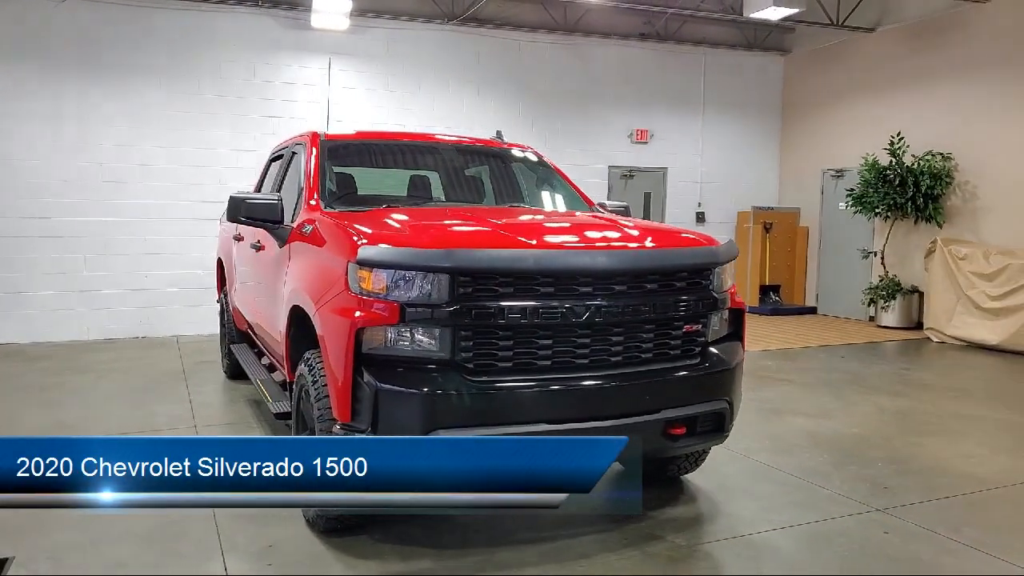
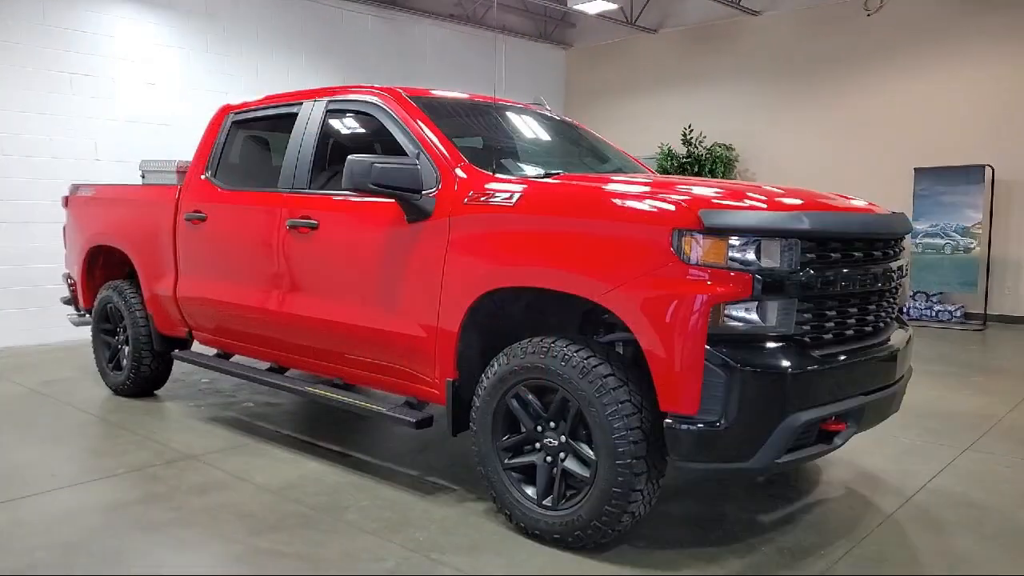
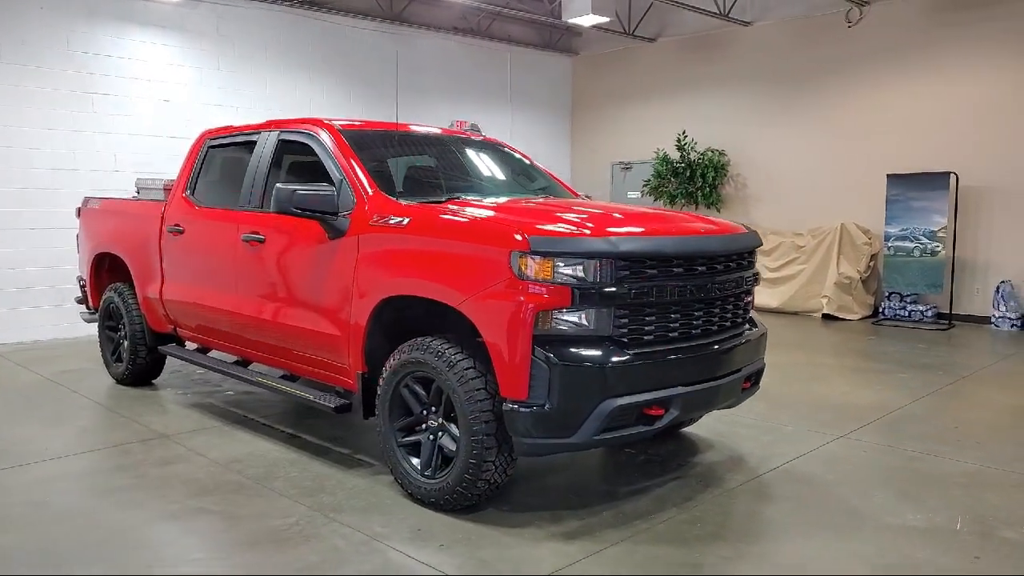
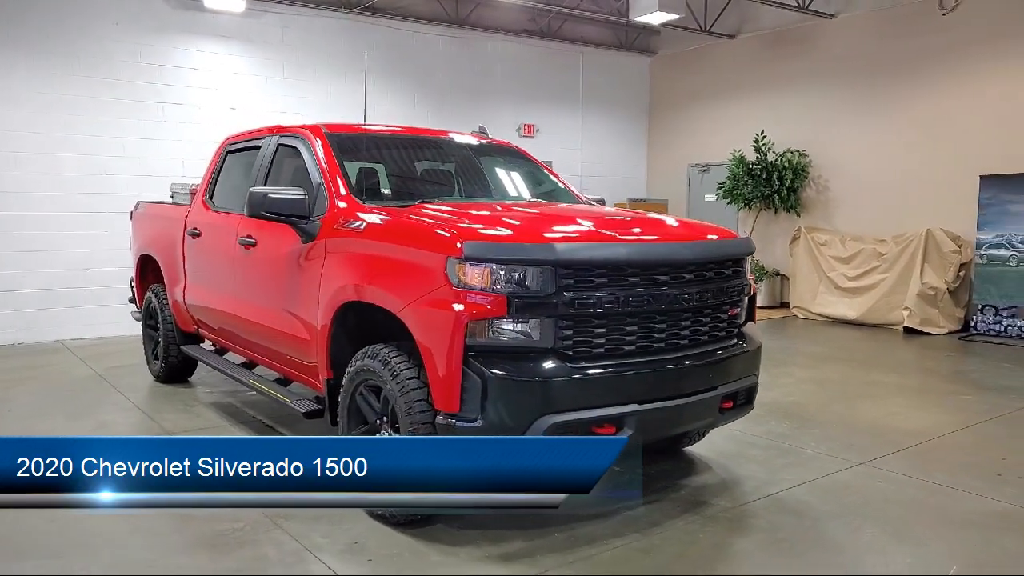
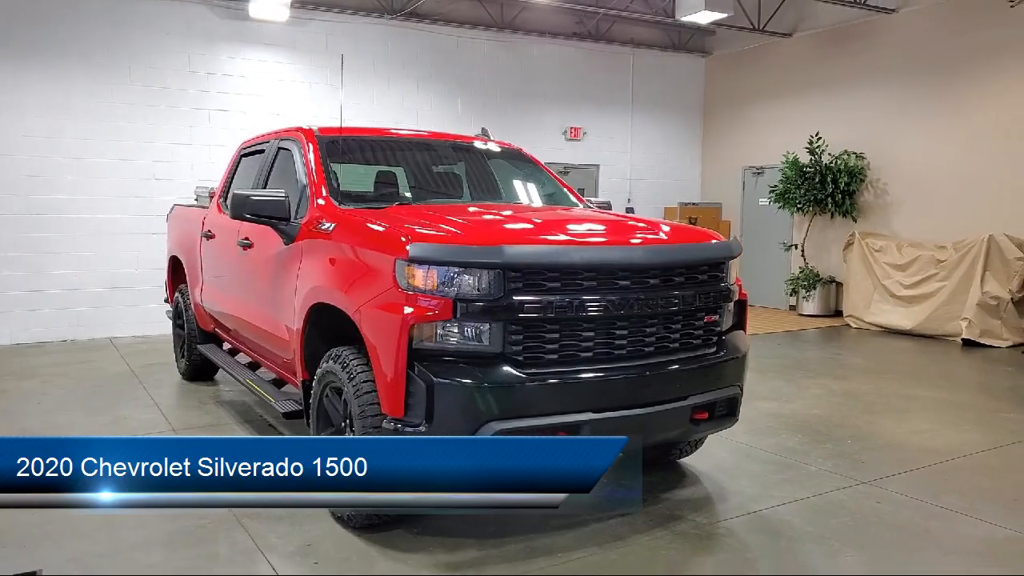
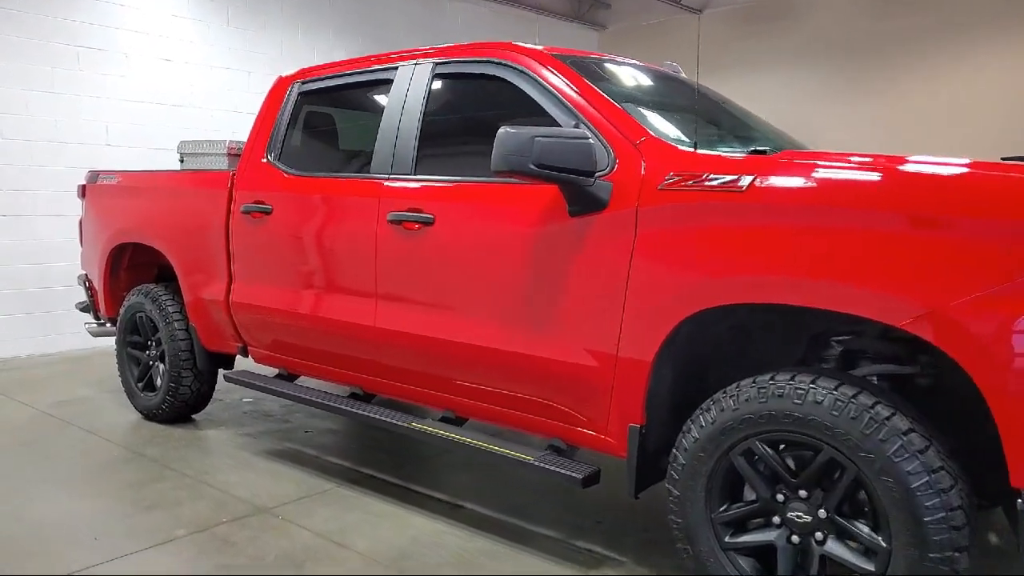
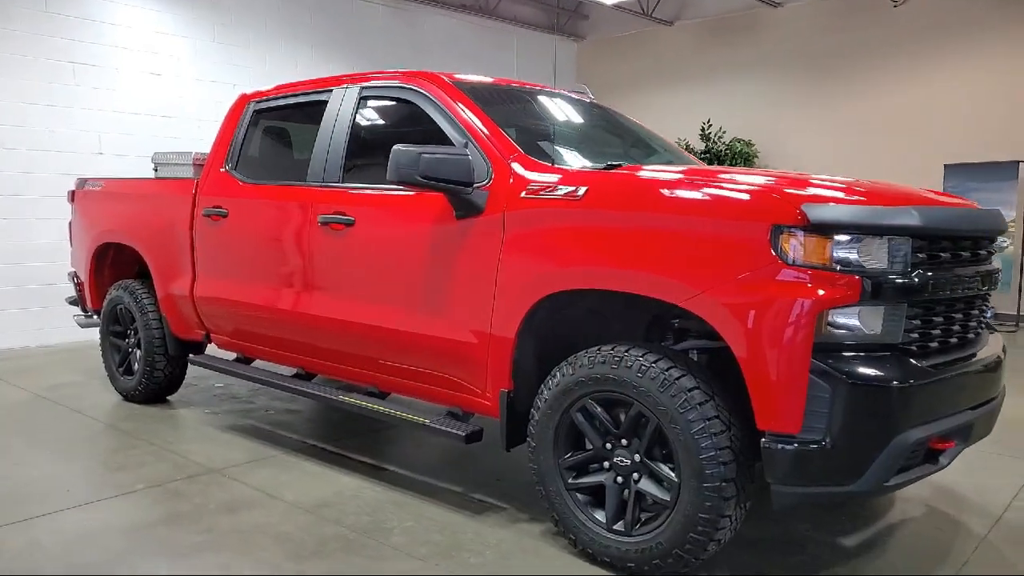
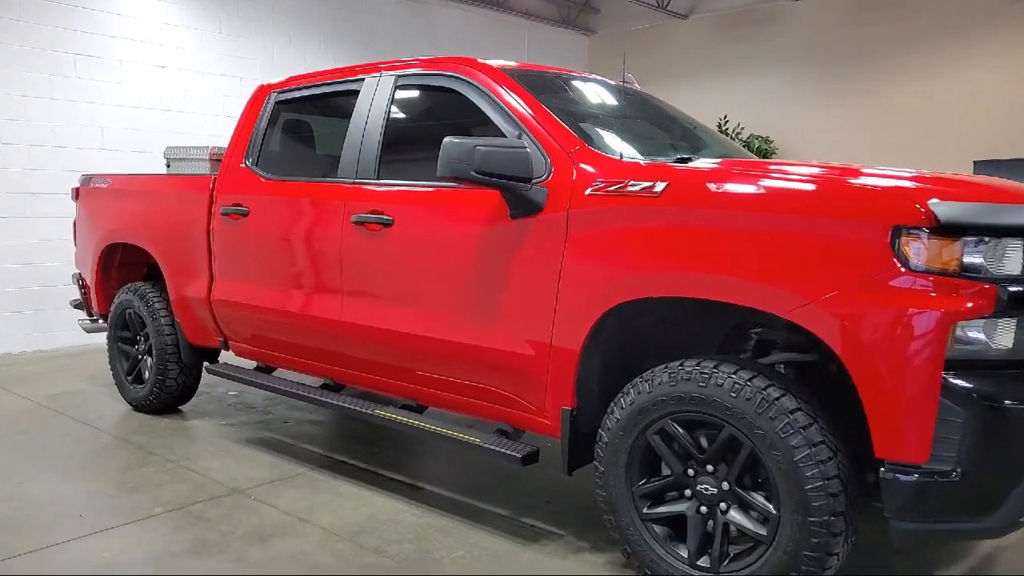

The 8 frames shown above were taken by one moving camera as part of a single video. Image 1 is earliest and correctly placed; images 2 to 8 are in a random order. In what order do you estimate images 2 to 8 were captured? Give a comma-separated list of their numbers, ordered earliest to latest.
5, 4, 3, 2, 7, 8, 6
